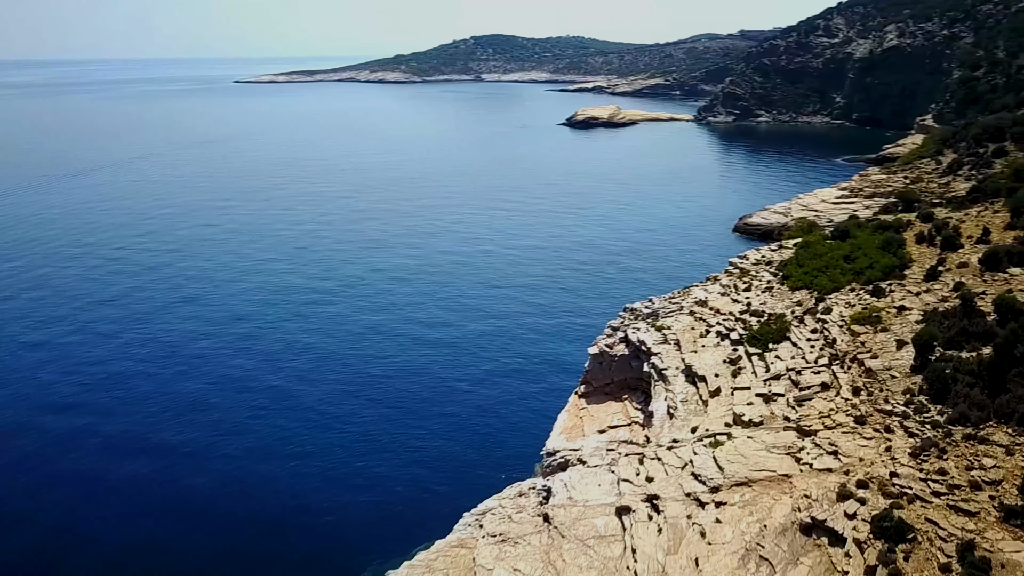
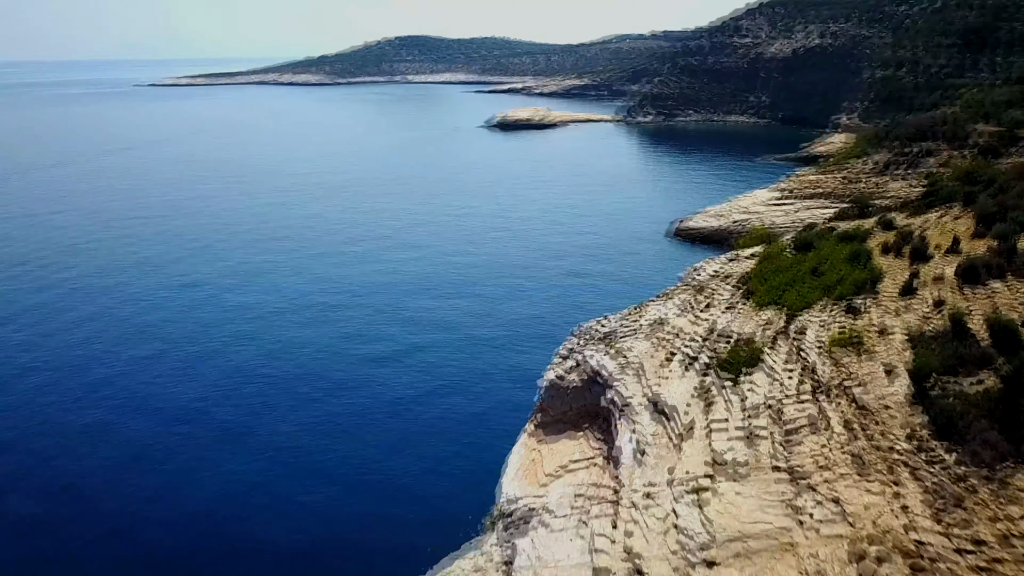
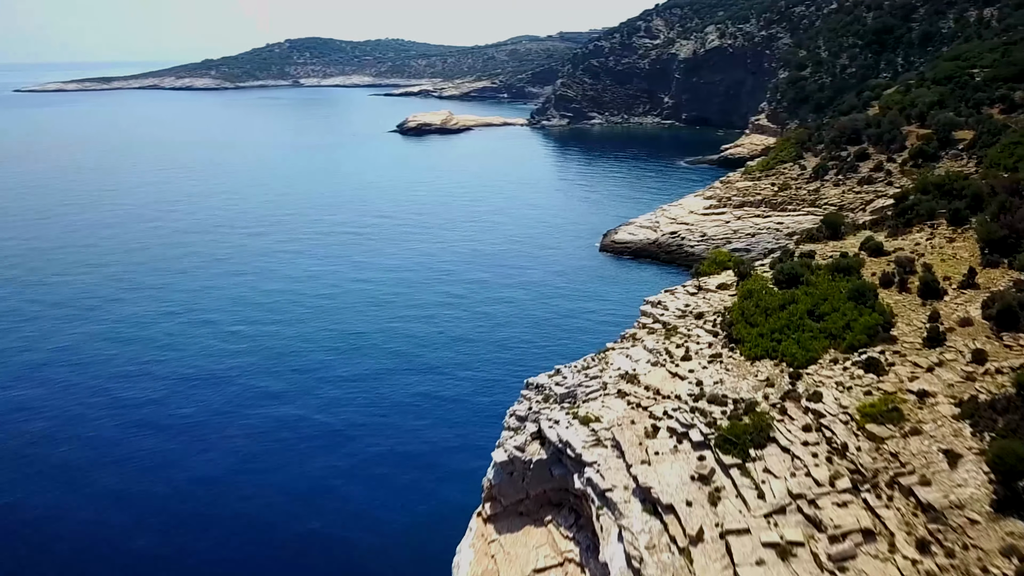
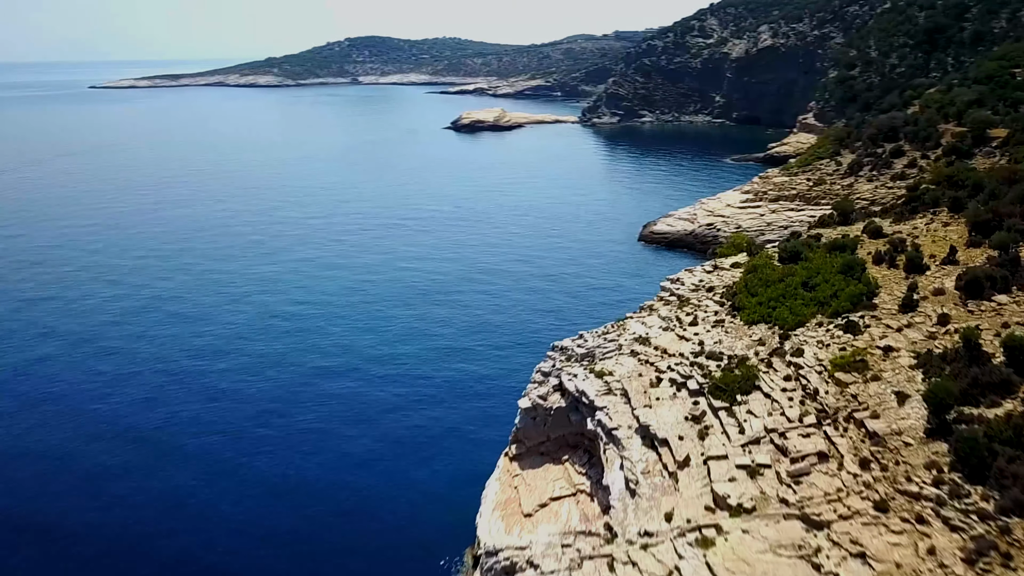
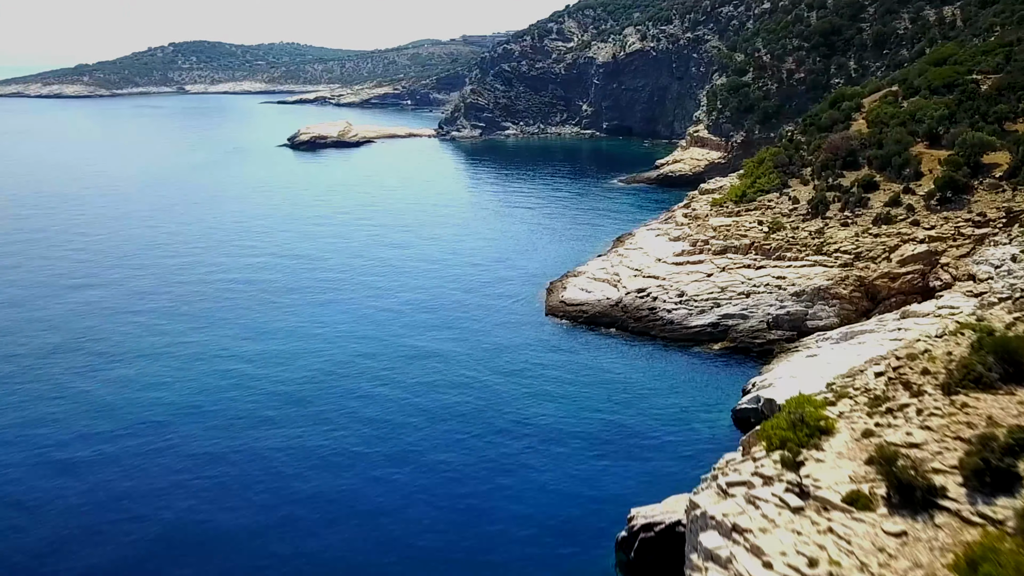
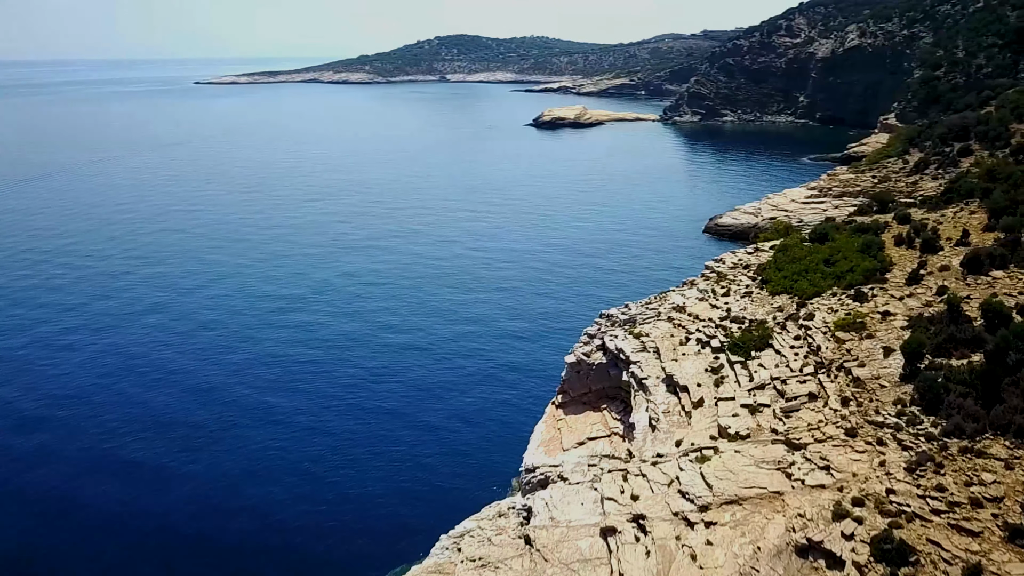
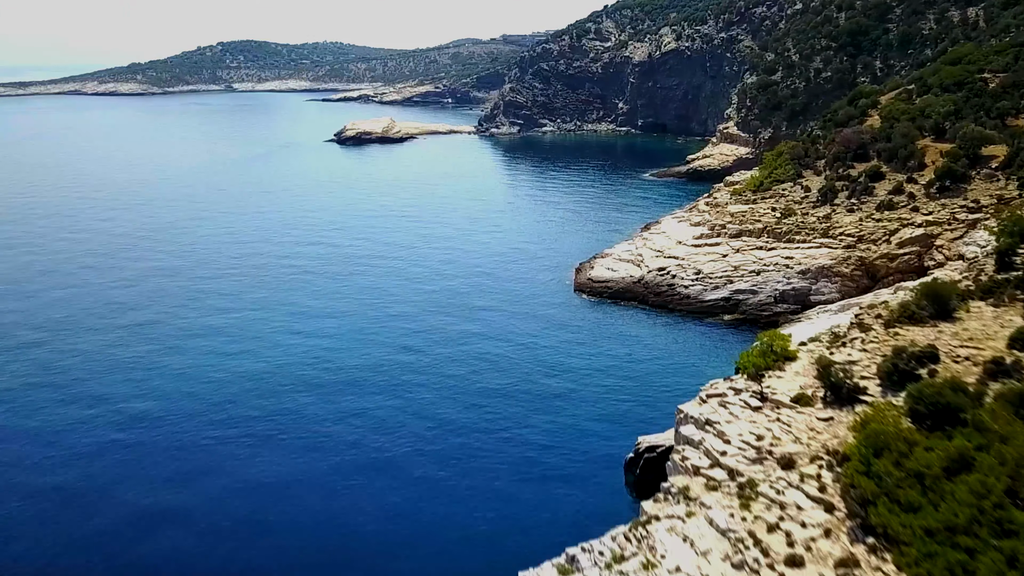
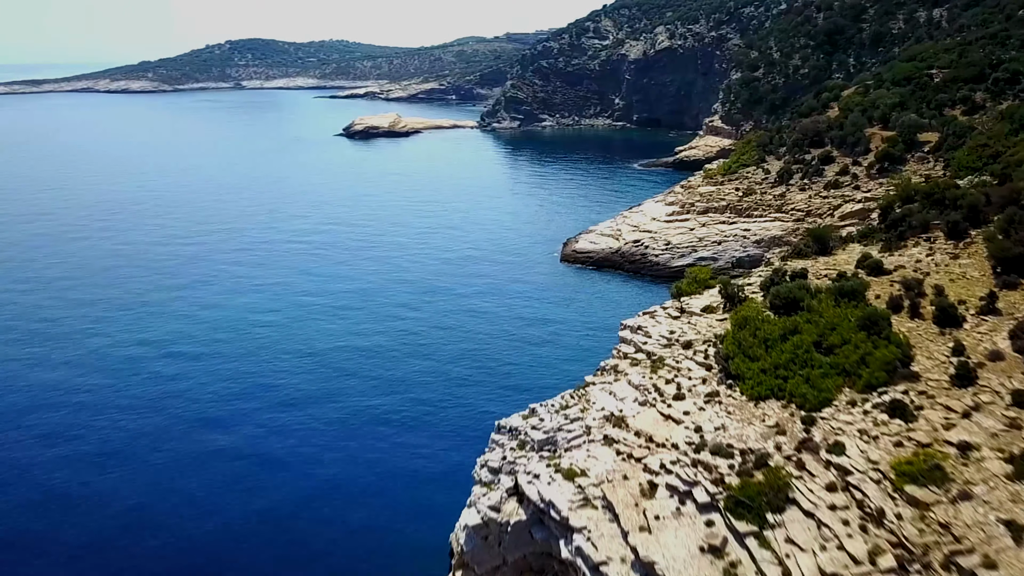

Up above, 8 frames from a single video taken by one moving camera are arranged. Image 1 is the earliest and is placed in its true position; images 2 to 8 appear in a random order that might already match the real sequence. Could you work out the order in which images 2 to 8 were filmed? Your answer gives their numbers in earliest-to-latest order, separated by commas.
6, 2, 4, 3, 8, 7, 5
